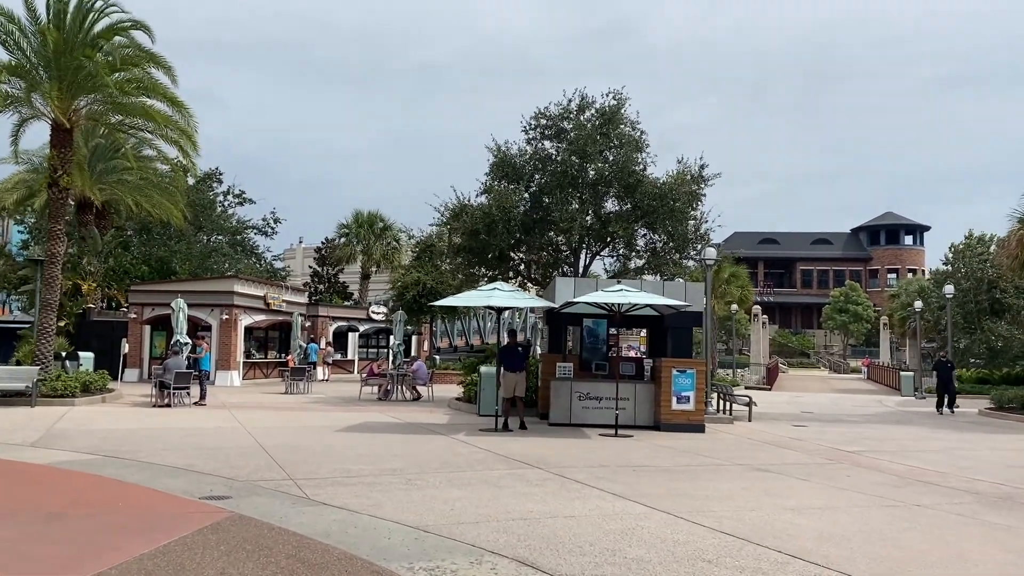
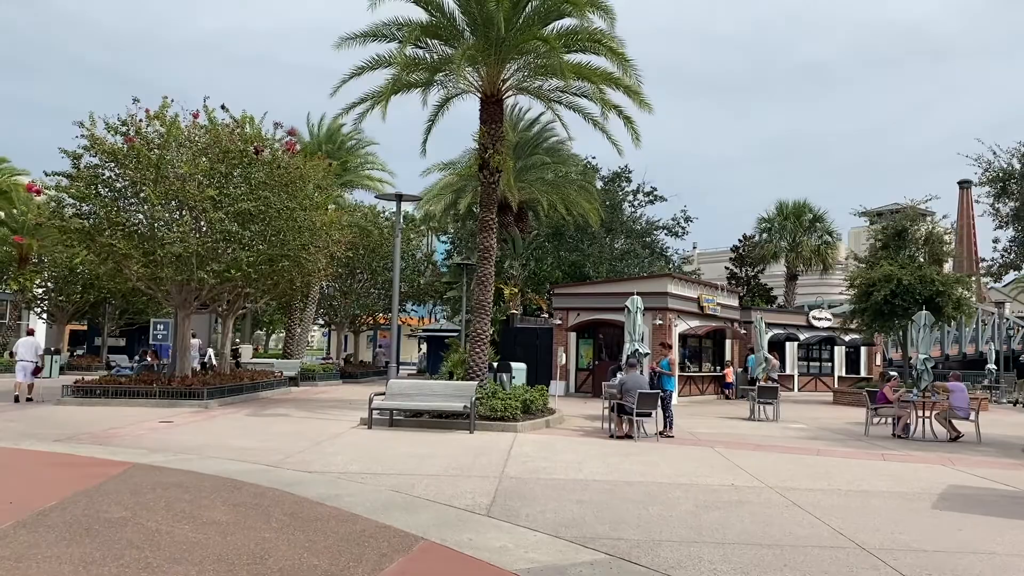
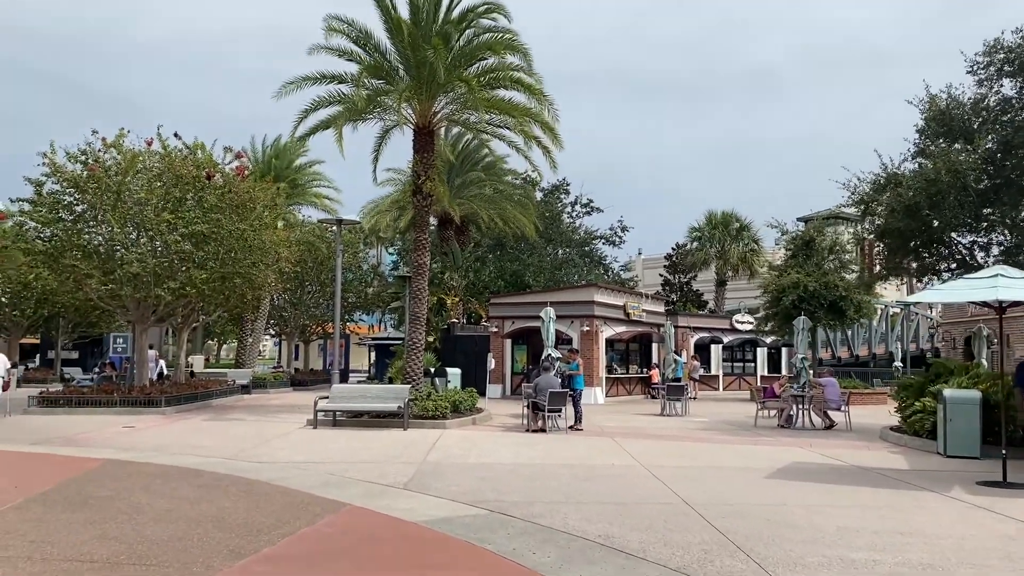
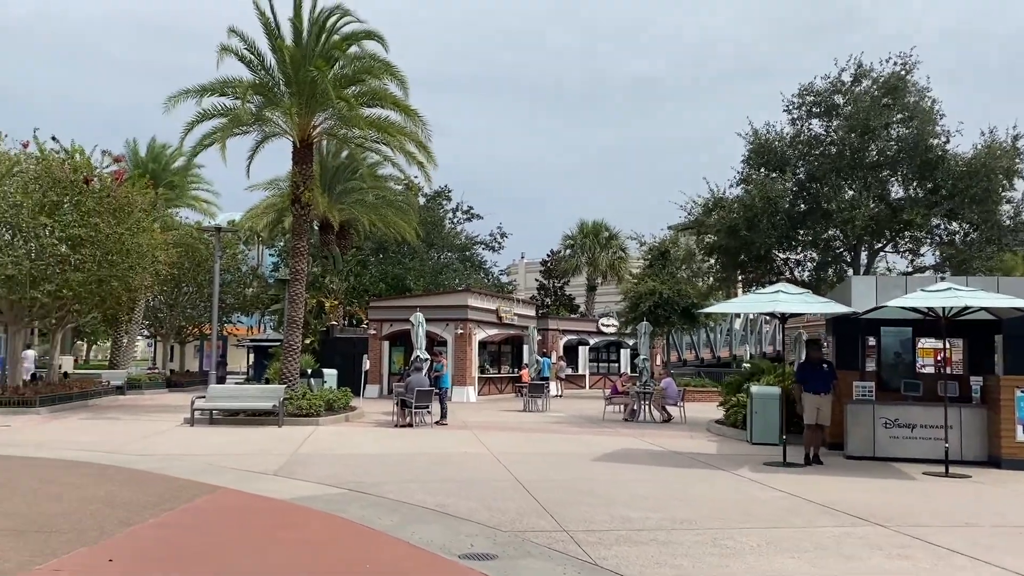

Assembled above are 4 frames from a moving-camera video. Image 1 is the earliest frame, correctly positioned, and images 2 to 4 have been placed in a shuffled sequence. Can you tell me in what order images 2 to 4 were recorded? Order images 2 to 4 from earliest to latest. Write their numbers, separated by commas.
4, 3, 2
